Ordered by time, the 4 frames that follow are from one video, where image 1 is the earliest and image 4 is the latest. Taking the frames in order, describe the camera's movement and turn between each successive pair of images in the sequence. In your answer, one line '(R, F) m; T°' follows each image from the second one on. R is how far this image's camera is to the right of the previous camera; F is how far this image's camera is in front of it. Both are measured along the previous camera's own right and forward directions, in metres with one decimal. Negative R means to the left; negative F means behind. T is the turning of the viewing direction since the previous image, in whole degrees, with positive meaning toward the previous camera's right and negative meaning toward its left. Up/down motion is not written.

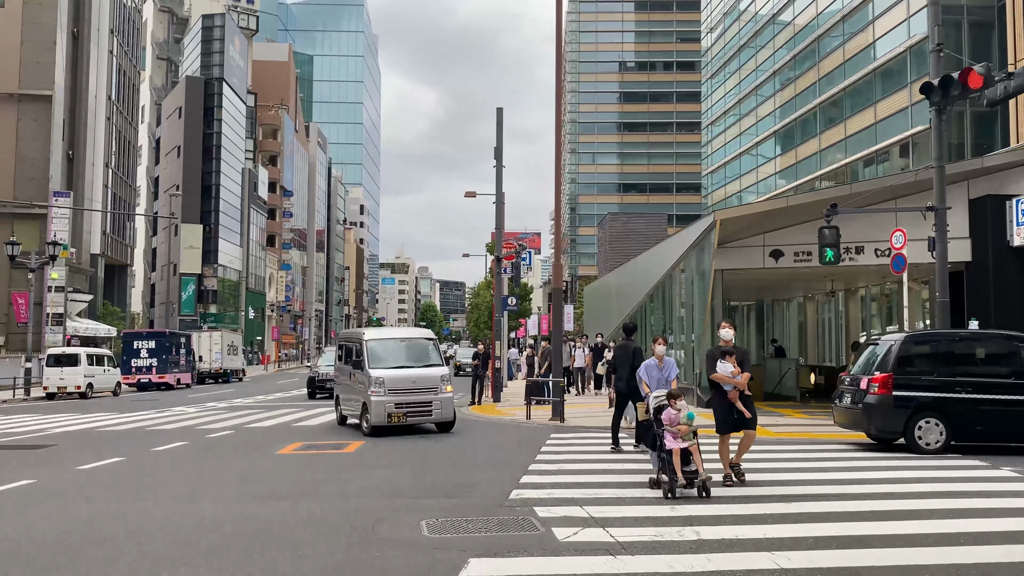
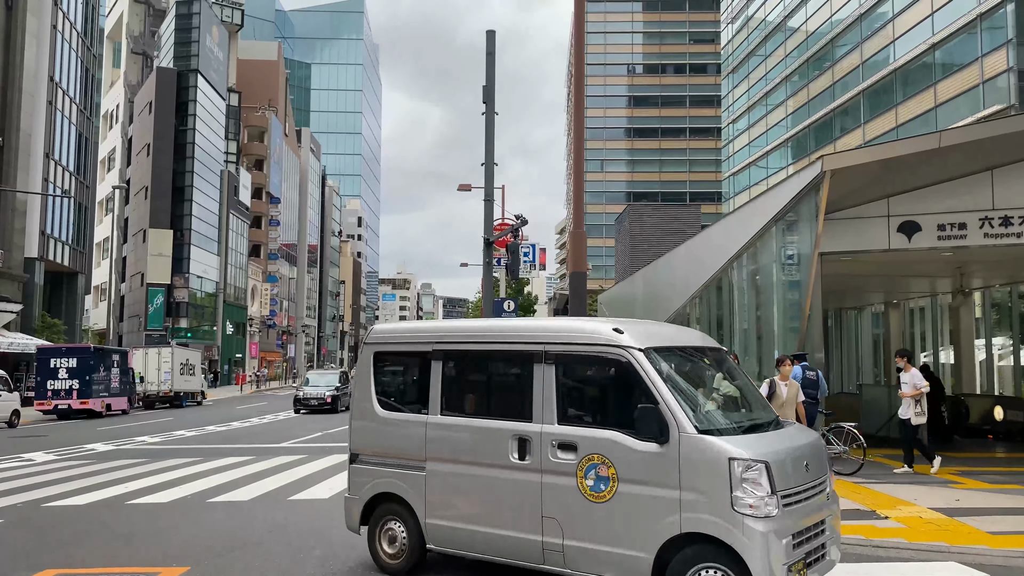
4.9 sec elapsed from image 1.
(+0.2, +6.5) m; 0°
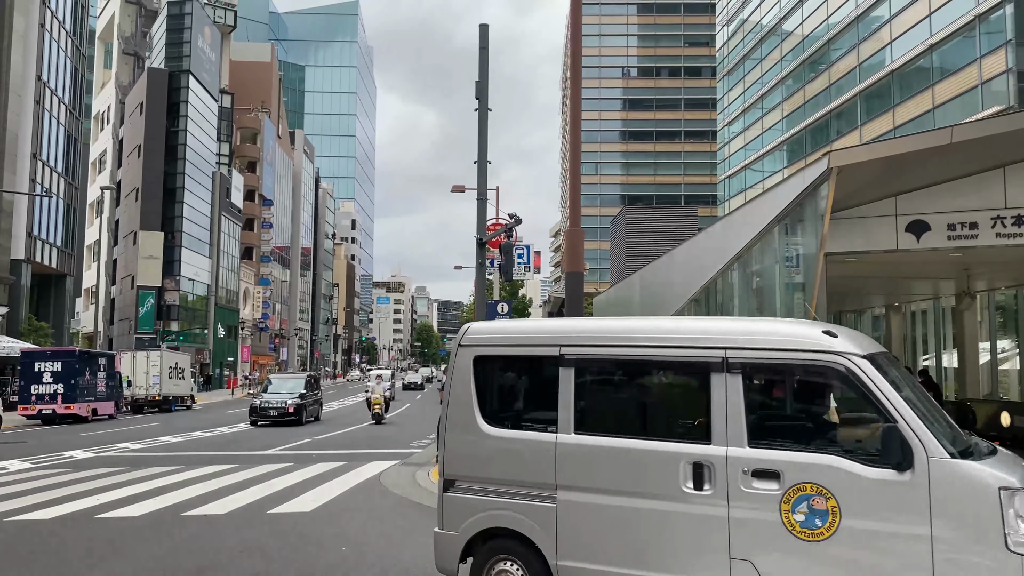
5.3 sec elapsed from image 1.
(0.0, +0.5) m; 0°
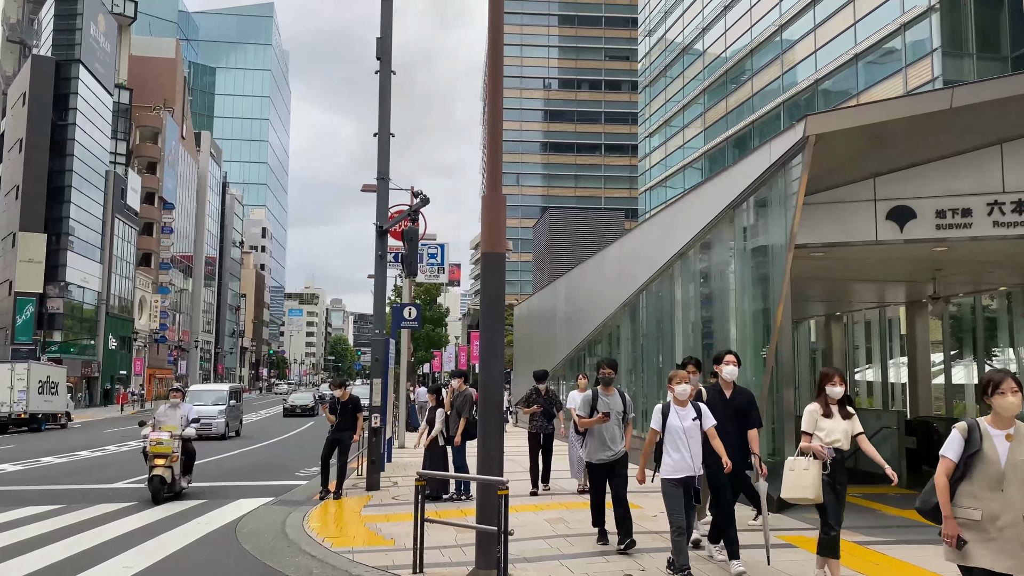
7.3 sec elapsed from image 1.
(+0.2, +2.4) m; +5°
